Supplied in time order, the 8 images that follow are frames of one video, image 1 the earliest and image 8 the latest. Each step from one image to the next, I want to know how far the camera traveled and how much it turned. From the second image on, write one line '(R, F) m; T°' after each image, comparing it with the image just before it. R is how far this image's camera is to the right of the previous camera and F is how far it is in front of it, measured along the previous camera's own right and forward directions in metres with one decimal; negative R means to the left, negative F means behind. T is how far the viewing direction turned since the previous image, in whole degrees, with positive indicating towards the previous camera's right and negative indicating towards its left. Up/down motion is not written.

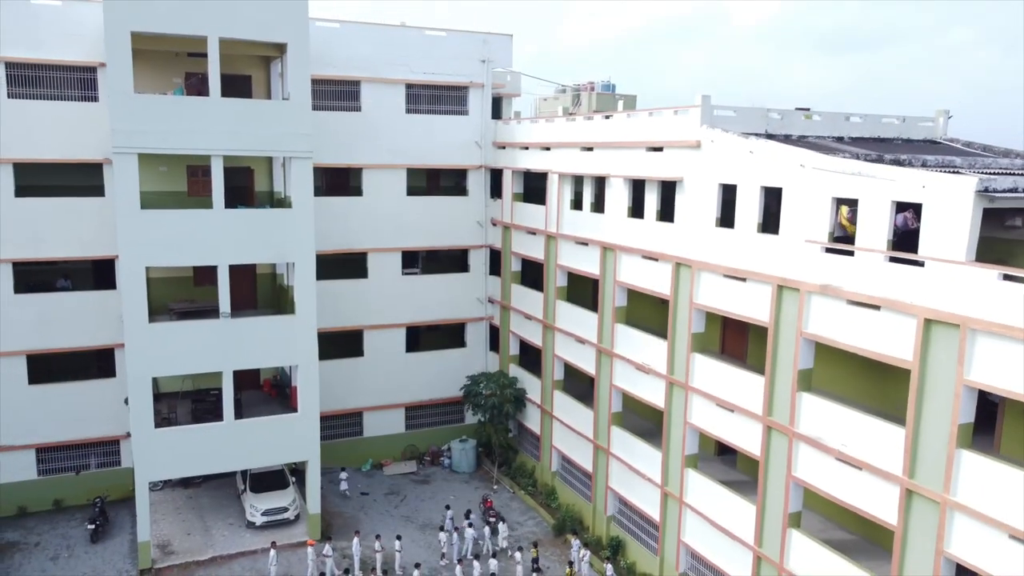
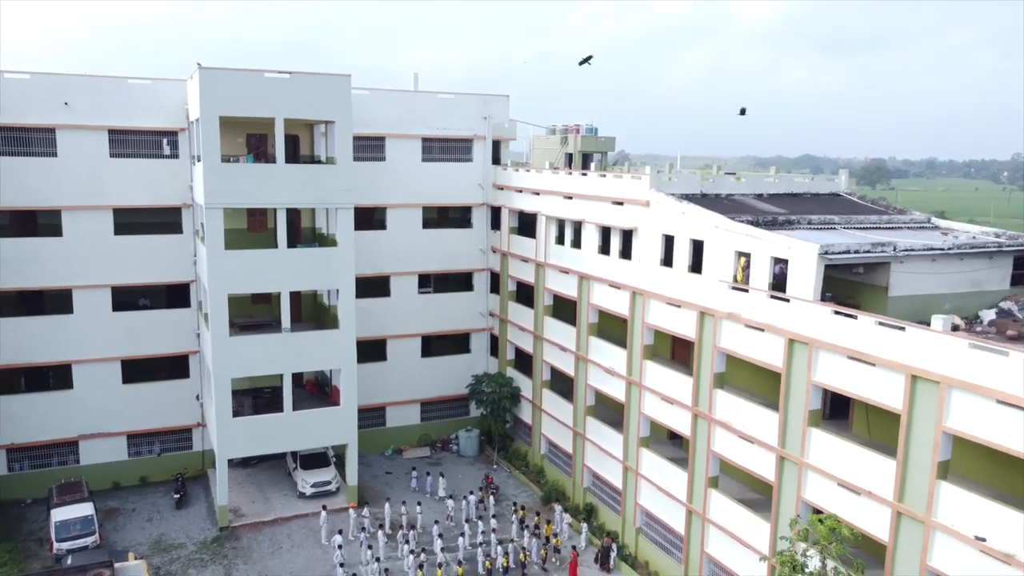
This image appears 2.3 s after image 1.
(+0.1, -5.8) m; 0°
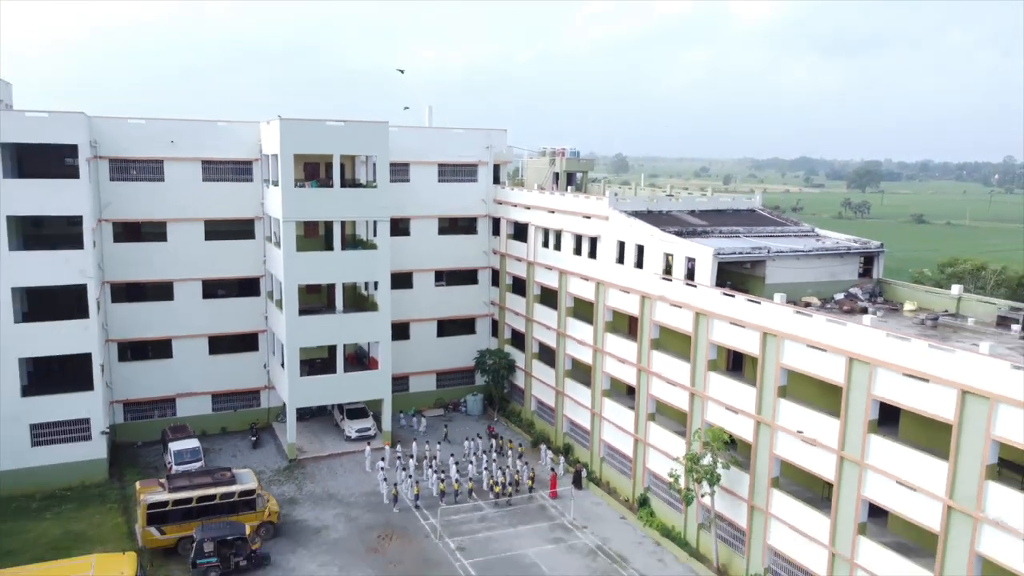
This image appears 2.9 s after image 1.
(+0.1, -8.7) m; 0°
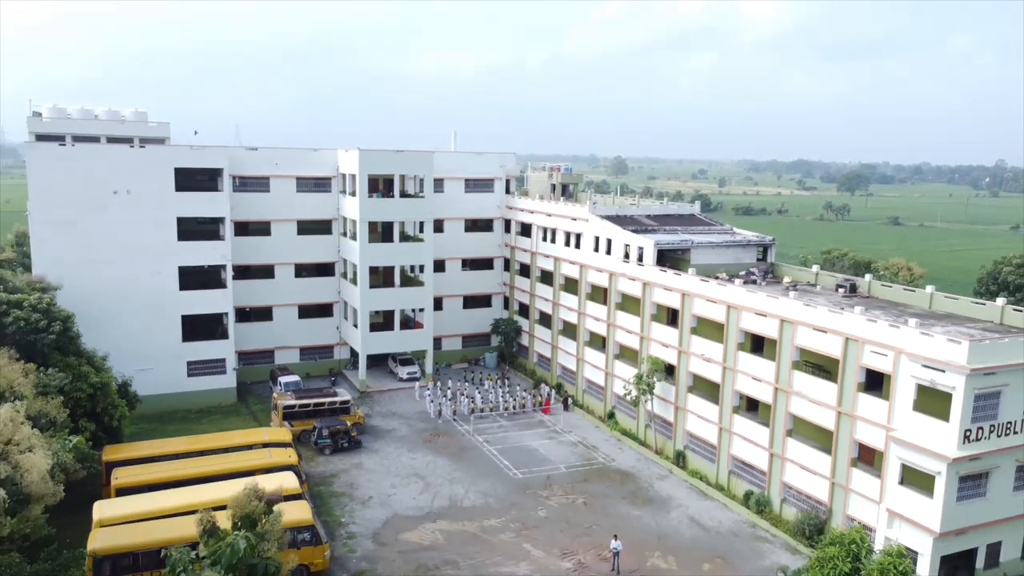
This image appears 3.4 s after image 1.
(-0.4, -13.8) m; 0°
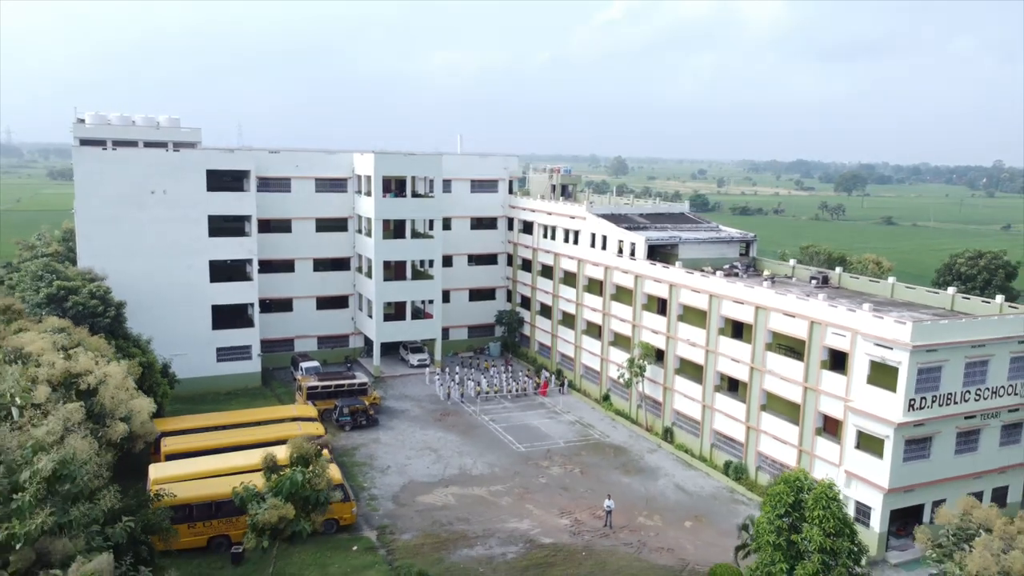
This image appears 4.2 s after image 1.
(-0.2, -3.9) m; 0°
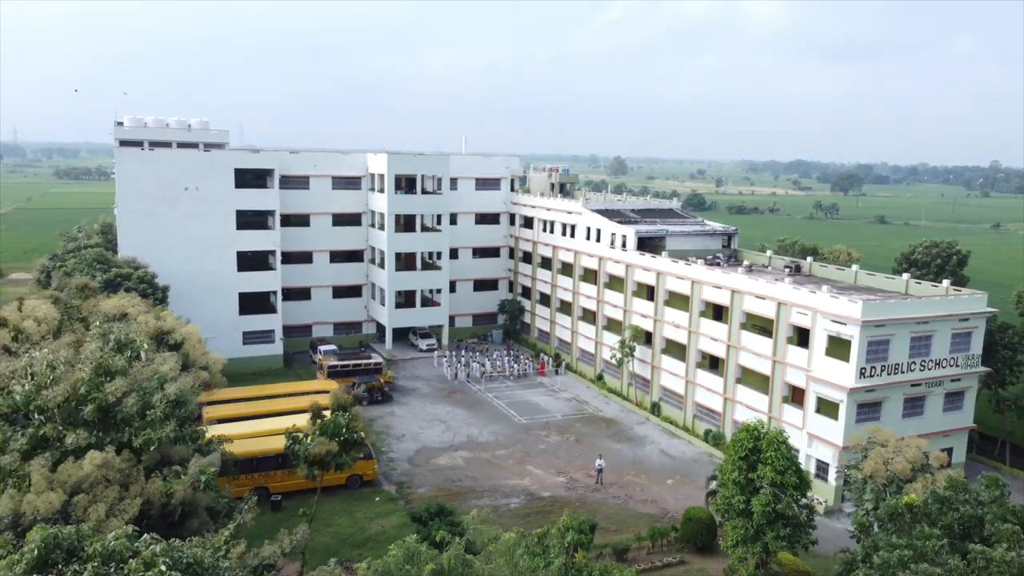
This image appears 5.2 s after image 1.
(-0.1, -4.4) m; 0°
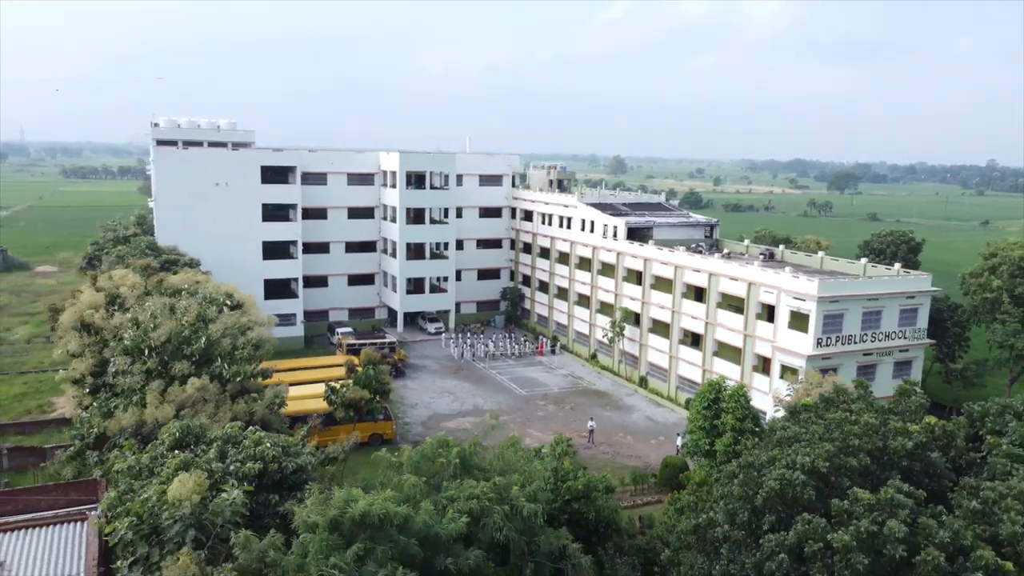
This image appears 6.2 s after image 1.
(-0.1, -5.0) m; 0°
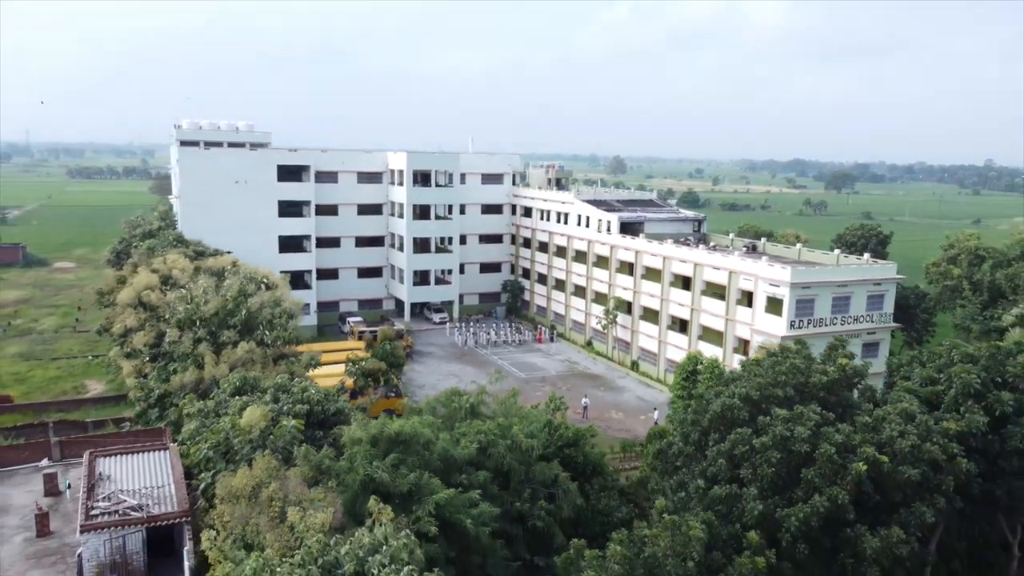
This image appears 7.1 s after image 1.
(0.0, -3.8) m; 0°
